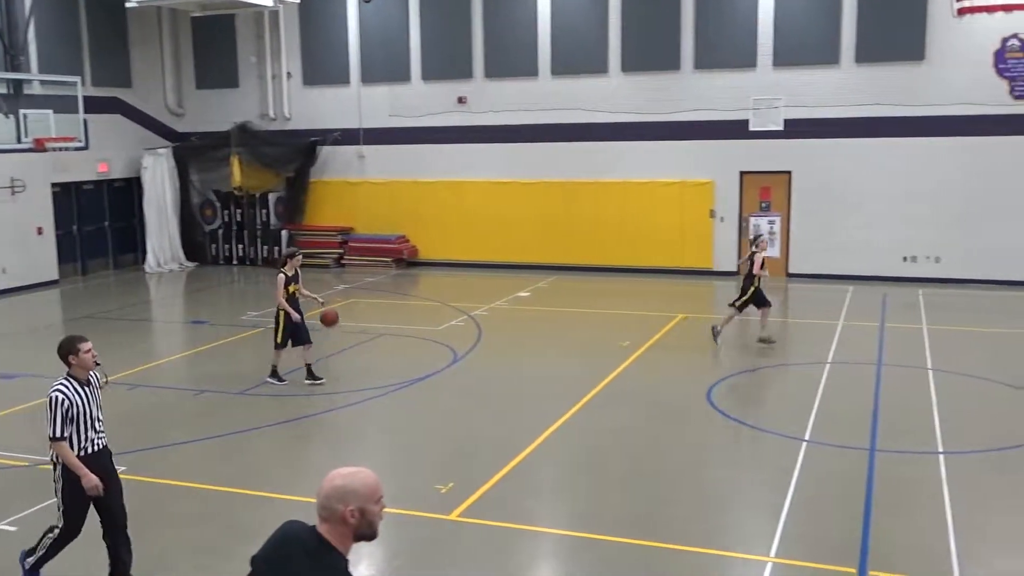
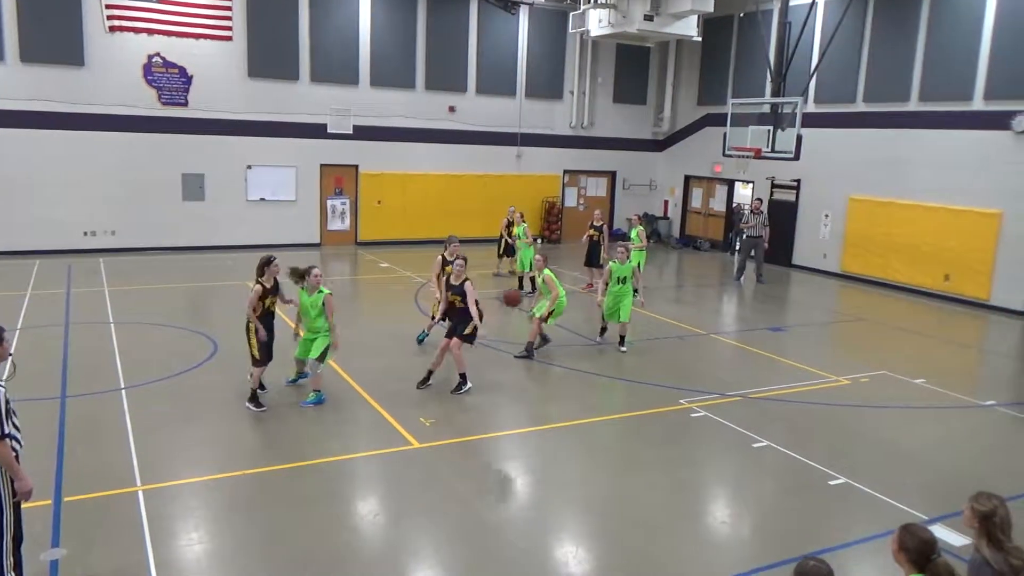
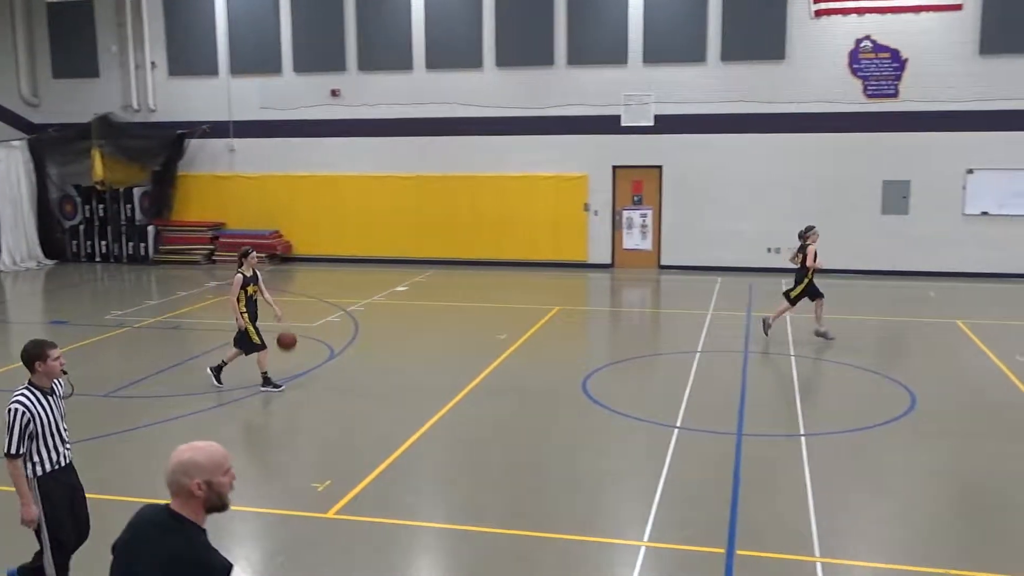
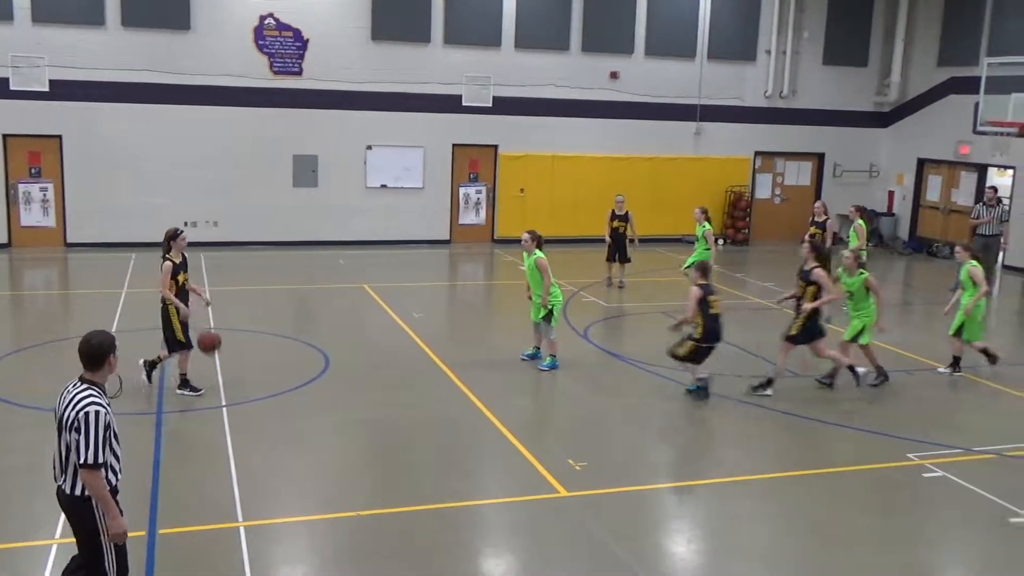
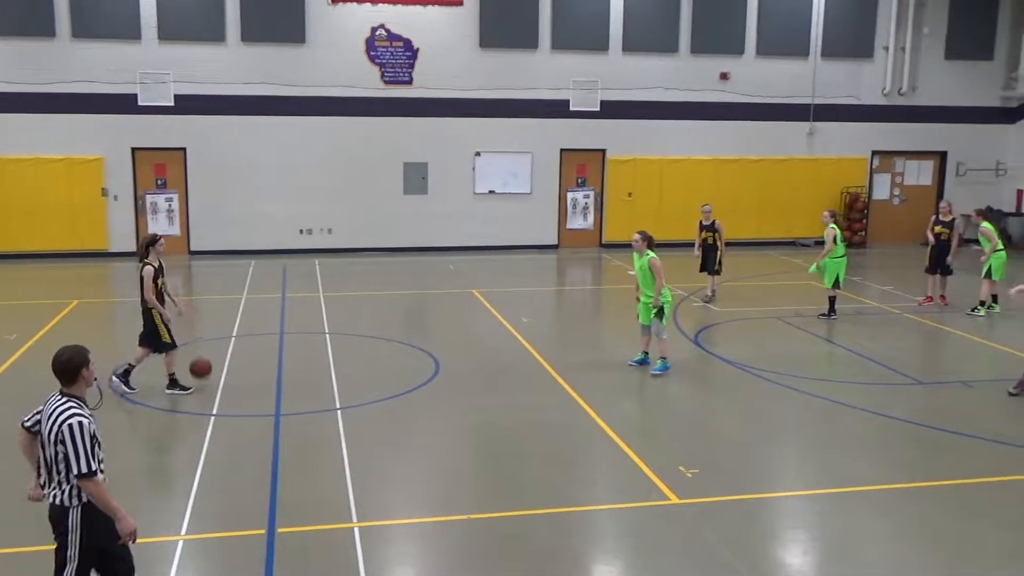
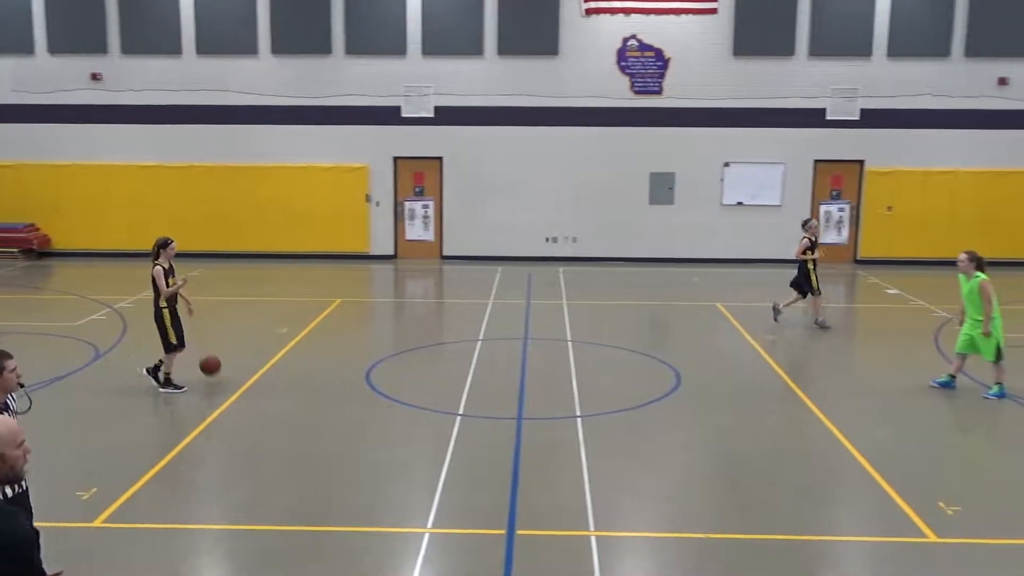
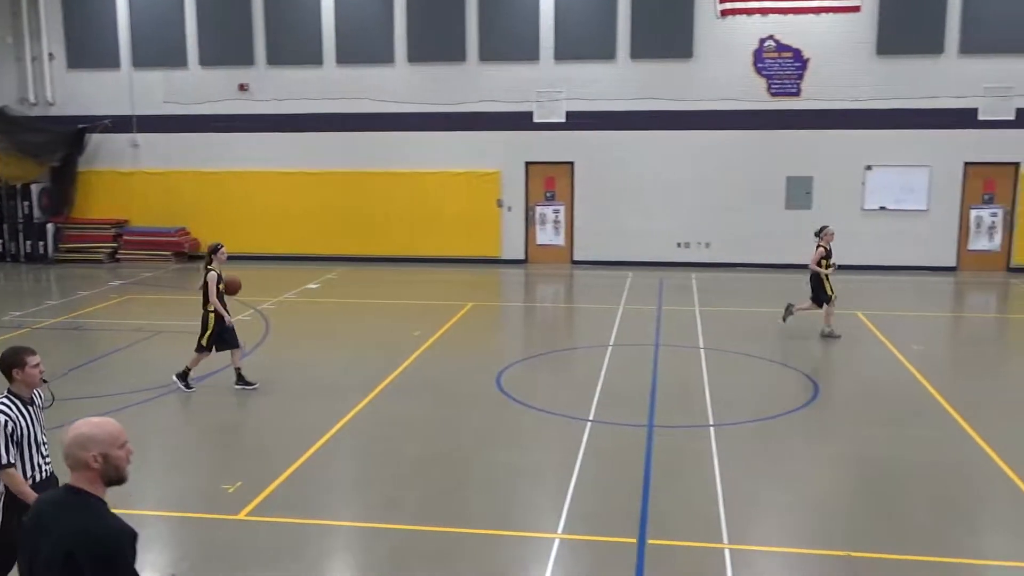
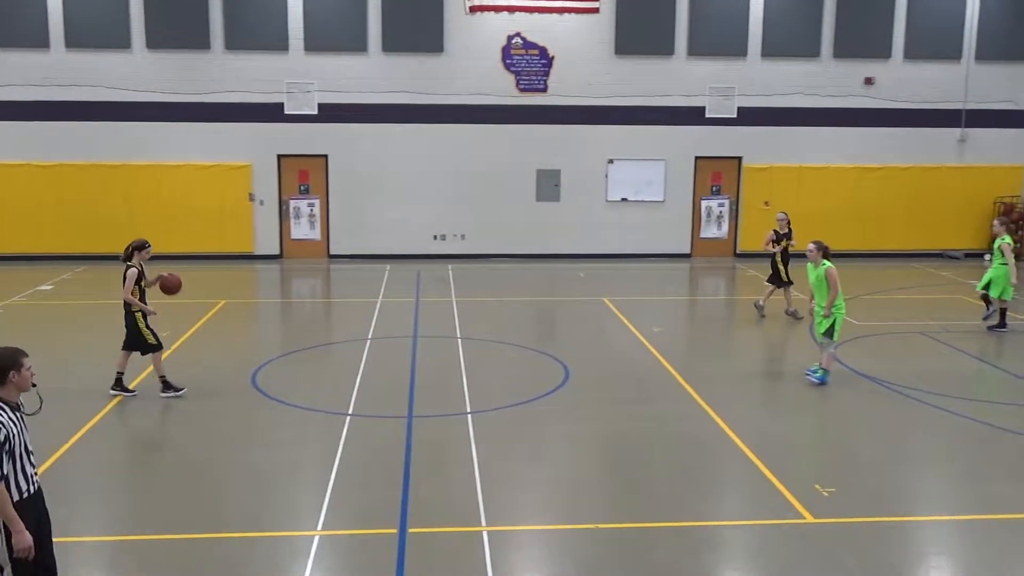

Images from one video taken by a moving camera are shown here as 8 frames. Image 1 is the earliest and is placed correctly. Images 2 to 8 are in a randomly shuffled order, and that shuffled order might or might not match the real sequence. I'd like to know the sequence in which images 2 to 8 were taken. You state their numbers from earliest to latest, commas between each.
3, 7, 6, 8, 5, 4, 2
